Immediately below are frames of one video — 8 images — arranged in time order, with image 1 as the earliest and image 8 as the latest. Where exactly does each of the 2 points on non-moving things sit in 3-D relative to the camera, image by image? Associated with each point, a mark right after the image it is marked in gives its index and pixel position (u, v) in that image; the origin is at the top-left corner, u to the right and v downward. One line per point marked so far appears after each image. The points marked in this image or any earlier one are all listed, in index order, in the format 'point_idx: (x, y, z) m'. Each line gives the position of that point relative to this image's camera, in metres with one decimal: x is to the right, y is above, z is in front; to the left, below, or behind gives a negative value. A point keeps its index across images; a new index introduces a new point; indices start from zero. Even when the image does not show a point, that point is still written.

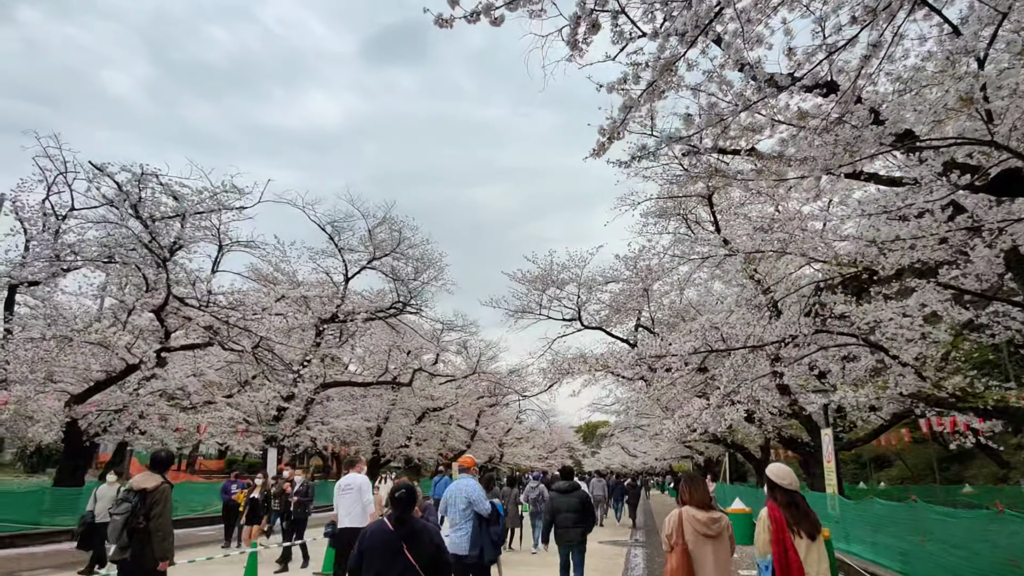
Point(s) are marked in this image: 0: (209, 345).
0: (-5.5, -1.0, +10.8) m
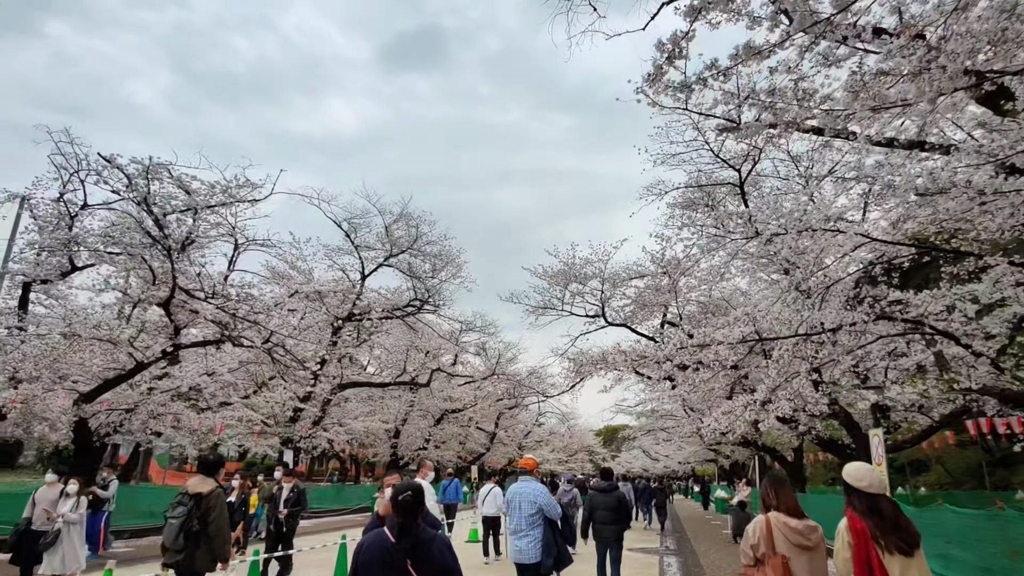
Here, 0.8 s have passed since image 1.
0: (-5.2, -0.9, +10.5) m
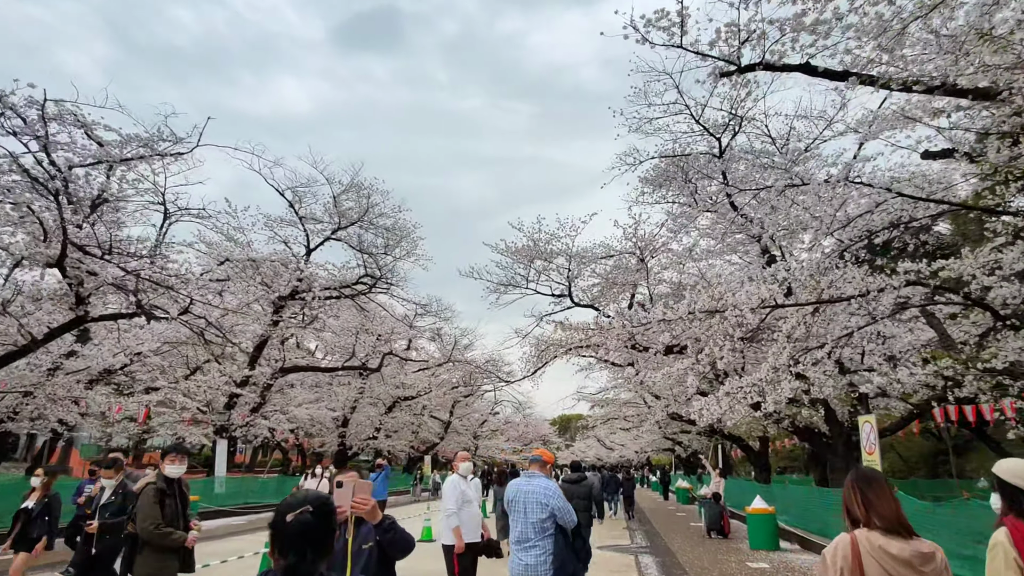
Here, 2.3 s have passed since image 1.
0: (-5.8, -0.4, +9.1) m
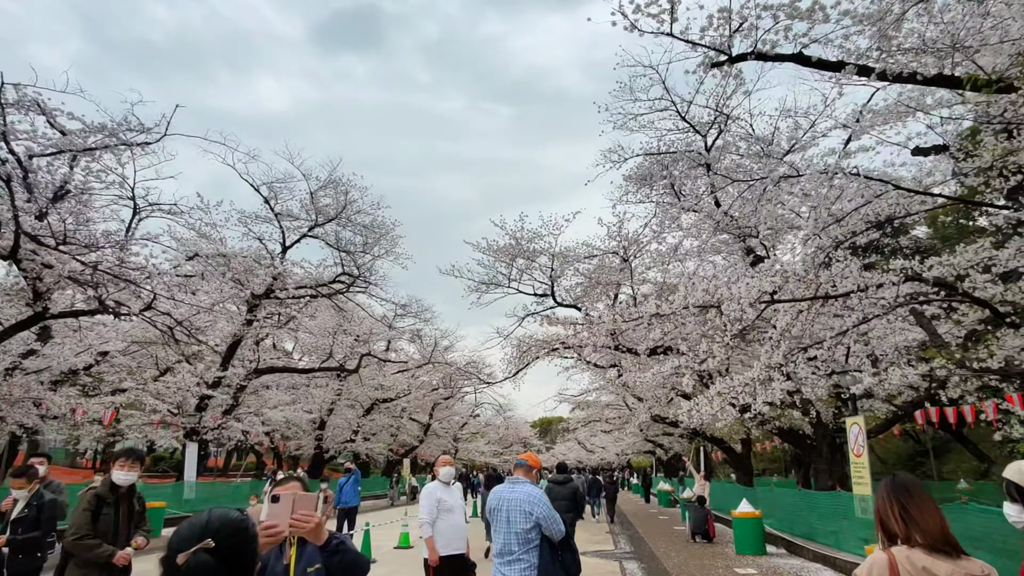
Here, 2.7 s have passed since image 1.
0: (-6.0, -0.3, +8.6) m
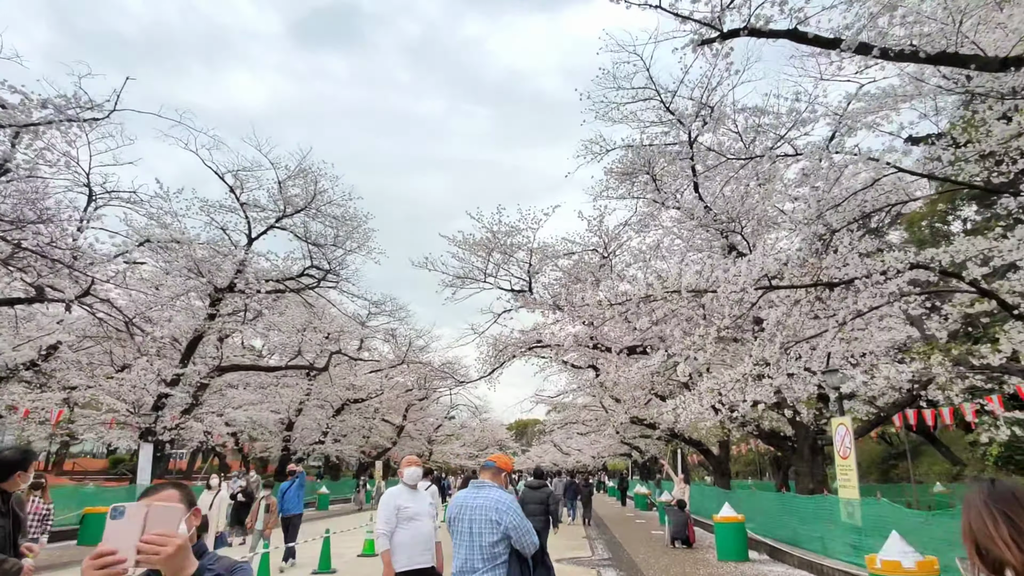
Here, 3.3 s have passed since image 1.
0: (-6.4, -0.1, +7.9) m
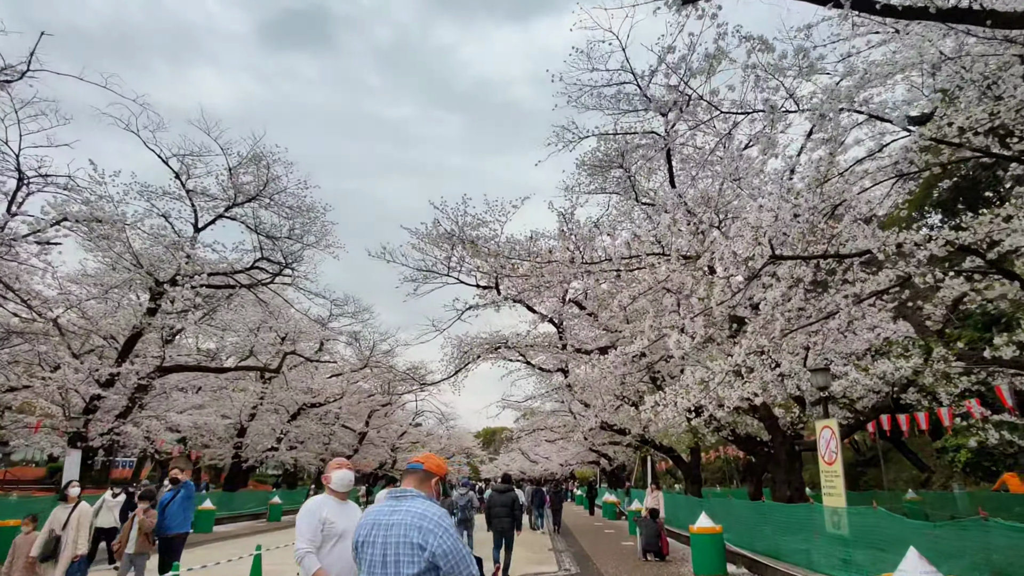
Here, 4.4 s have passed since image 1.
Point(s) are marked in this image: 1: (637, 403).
0: (-6.8, +0.1, +6.9) m
1: (+2.7, -2.5, +12.7) m
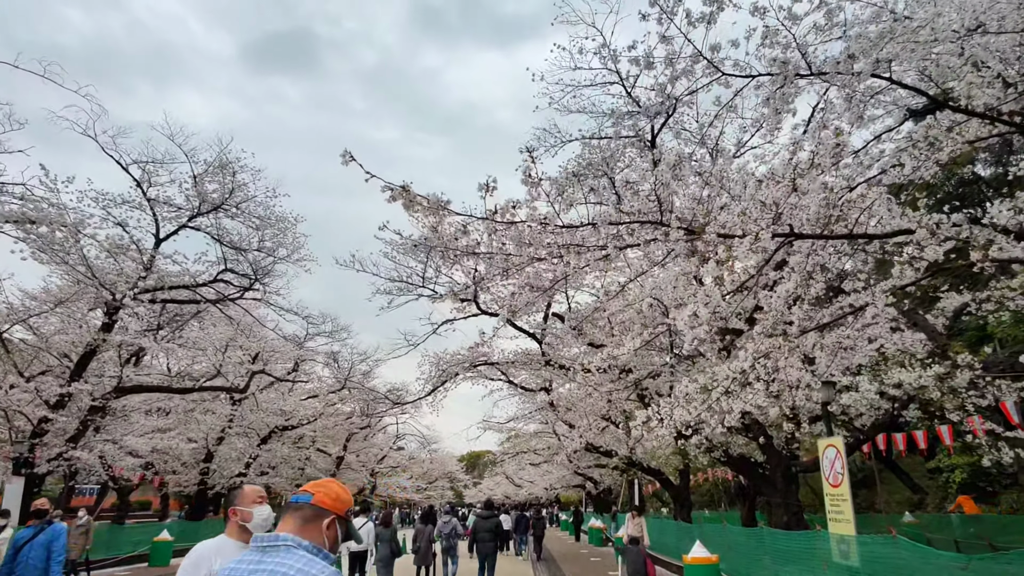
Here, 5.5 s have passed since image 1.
0: (-7.1, 0.0, +6.2) m
1: (+2.3, -2.7, +12.1) m
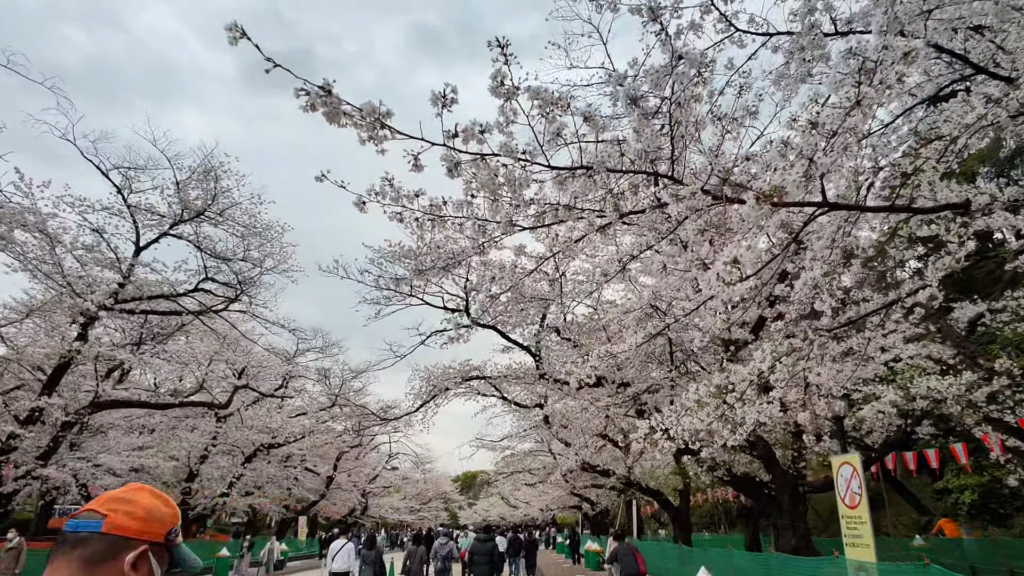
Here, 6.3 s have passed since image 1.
0: (-7.2, 0.0, +5.7) m
1: (+2.1, -3.0, +11.6) m
